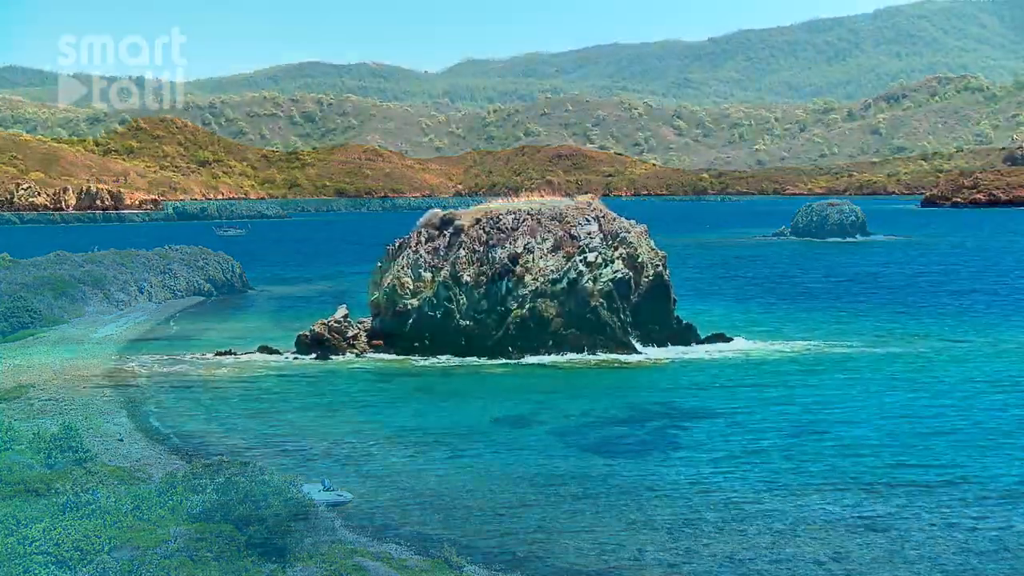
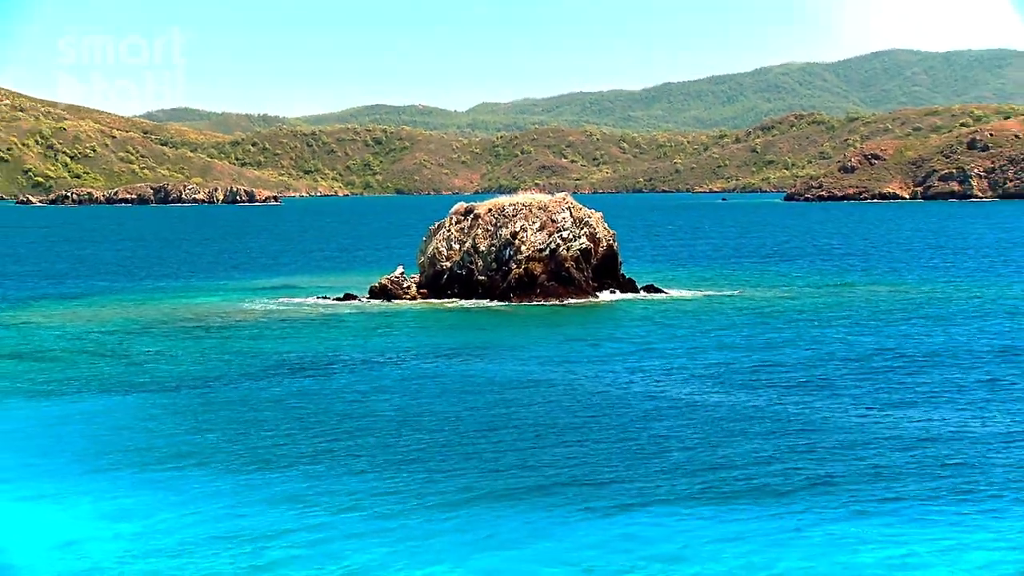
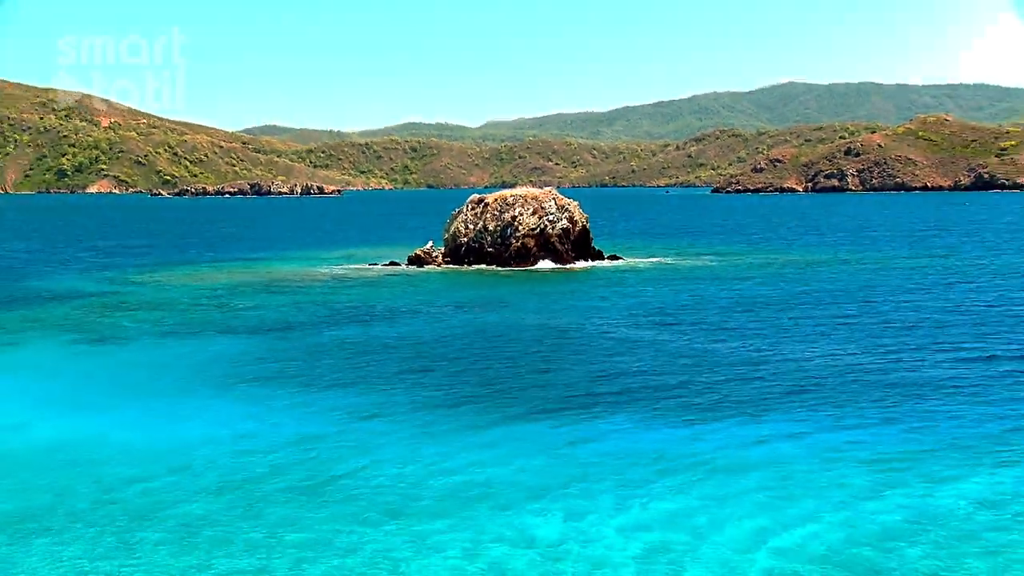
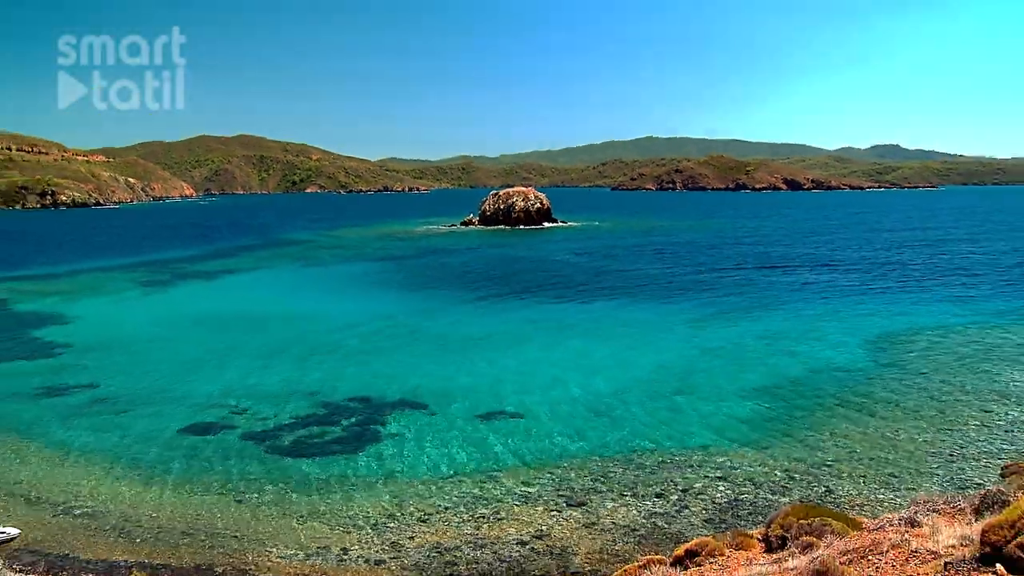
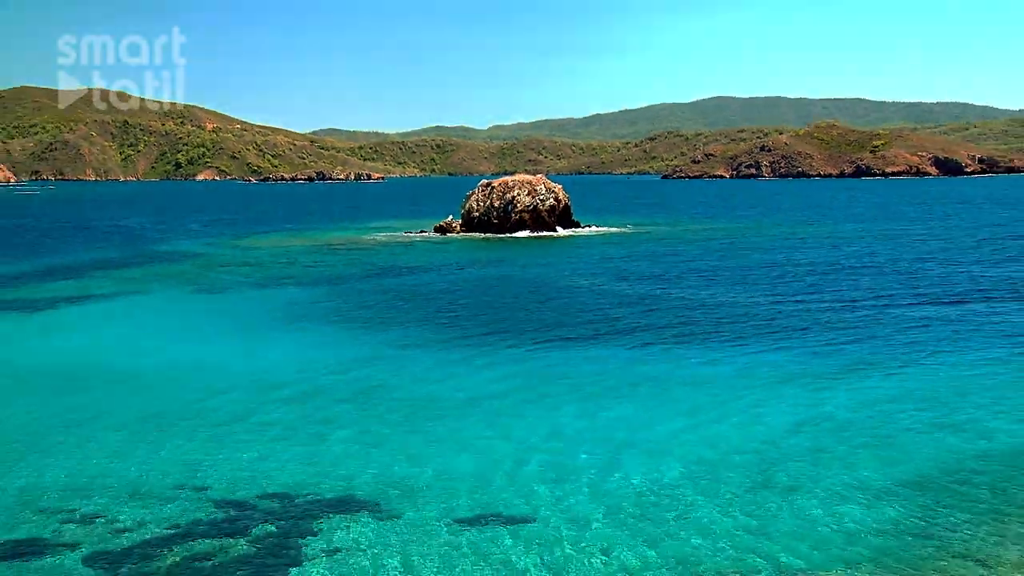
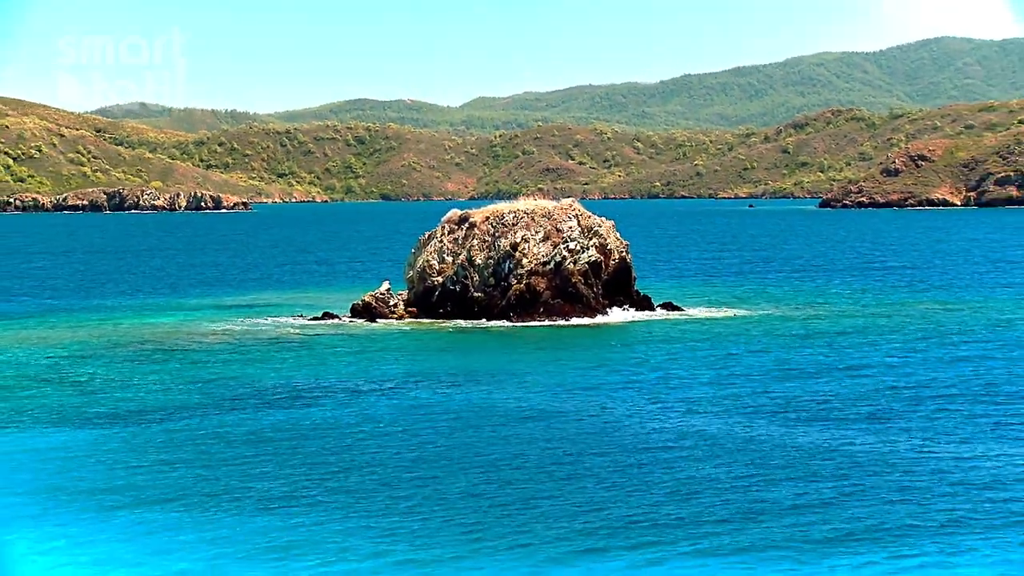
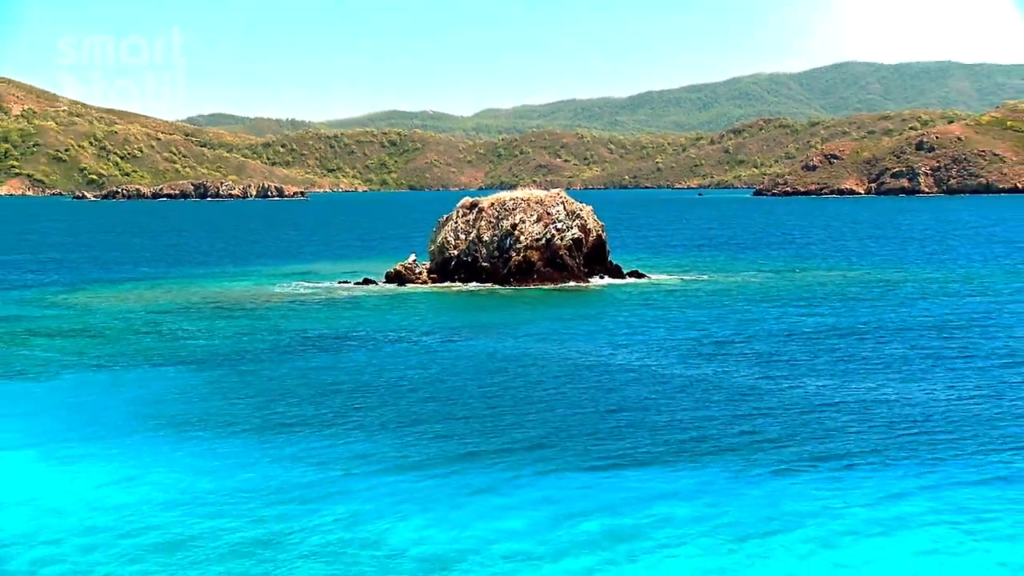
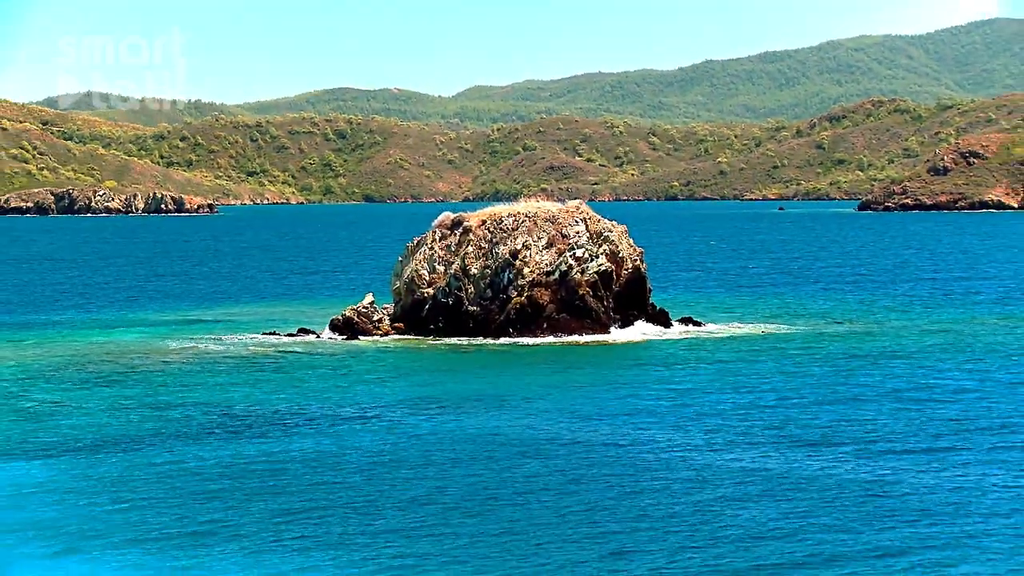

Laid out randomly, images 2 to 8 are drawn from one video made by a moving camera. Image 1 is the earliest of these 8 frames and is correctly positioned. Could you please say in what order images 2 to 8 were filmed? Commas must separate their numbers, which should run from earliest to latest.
8, 6, 2, 7, 3, 5, 4
